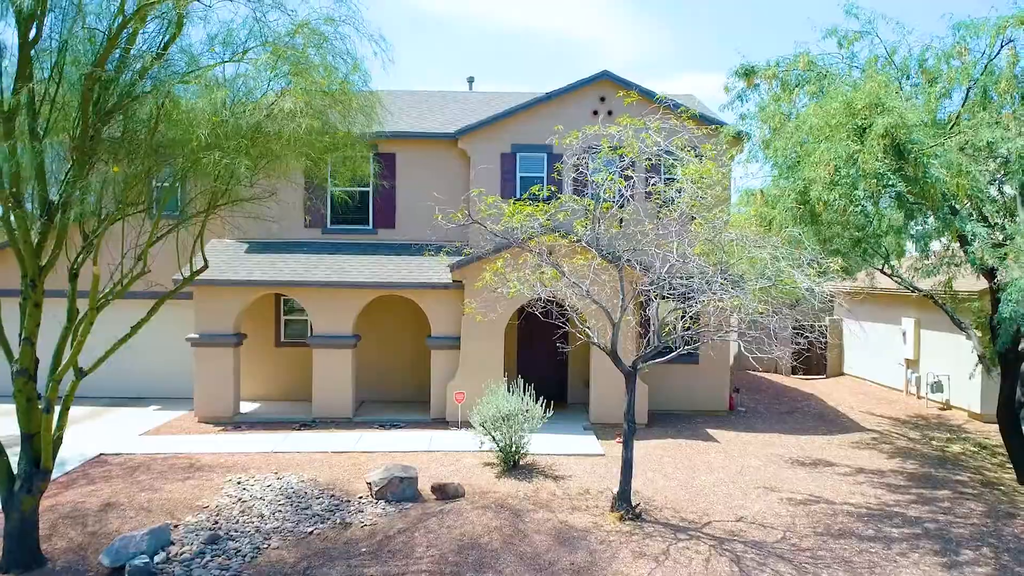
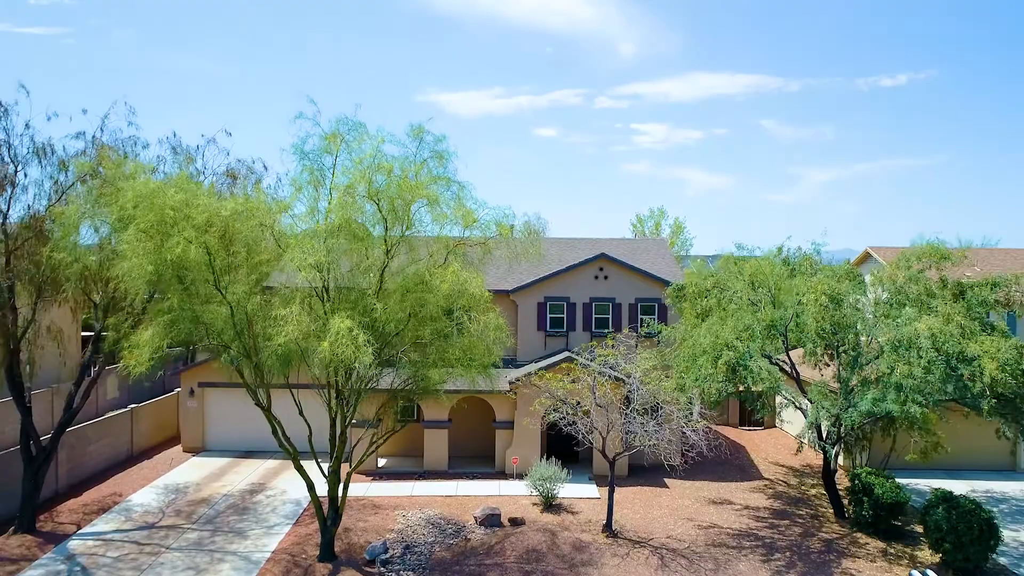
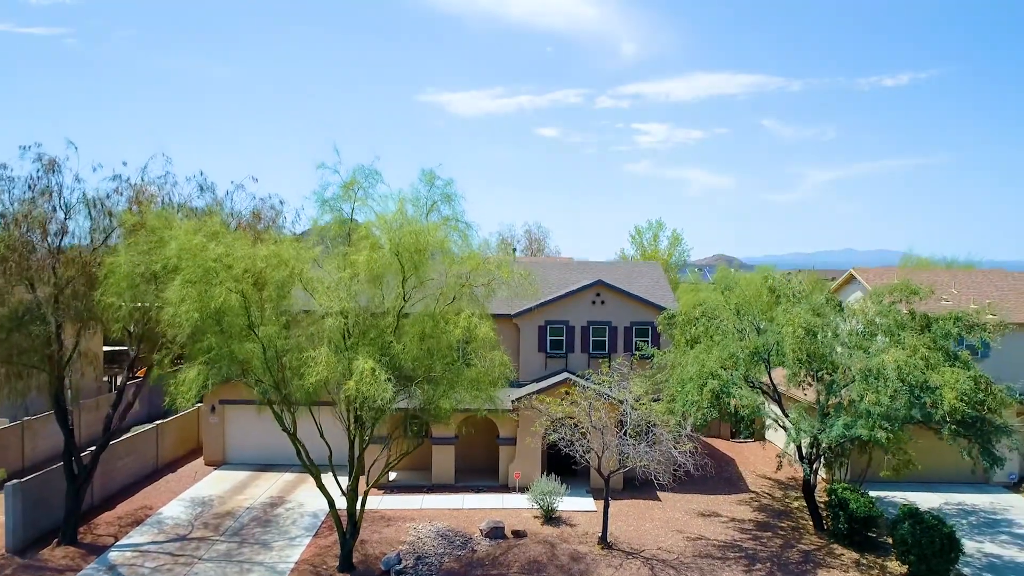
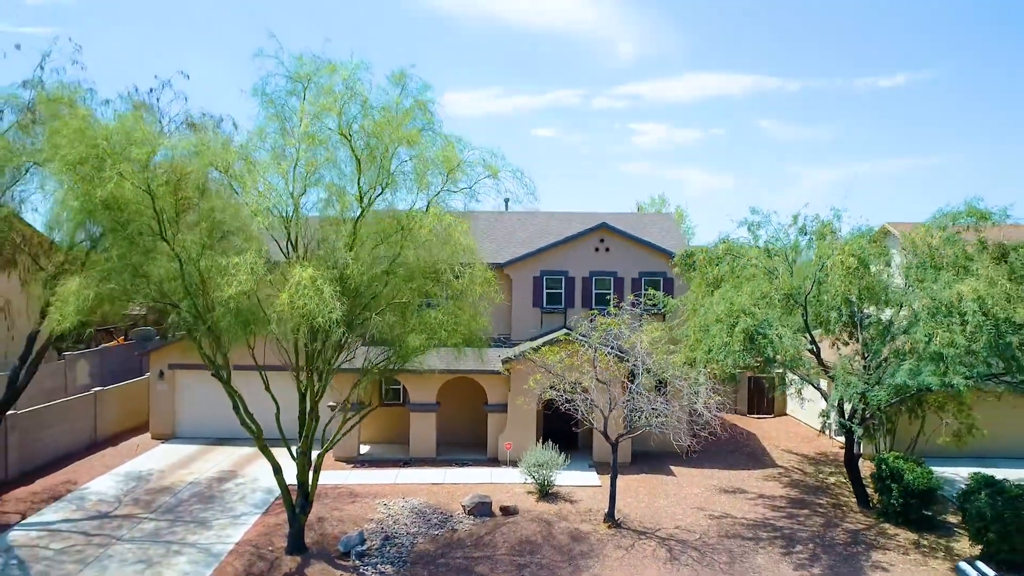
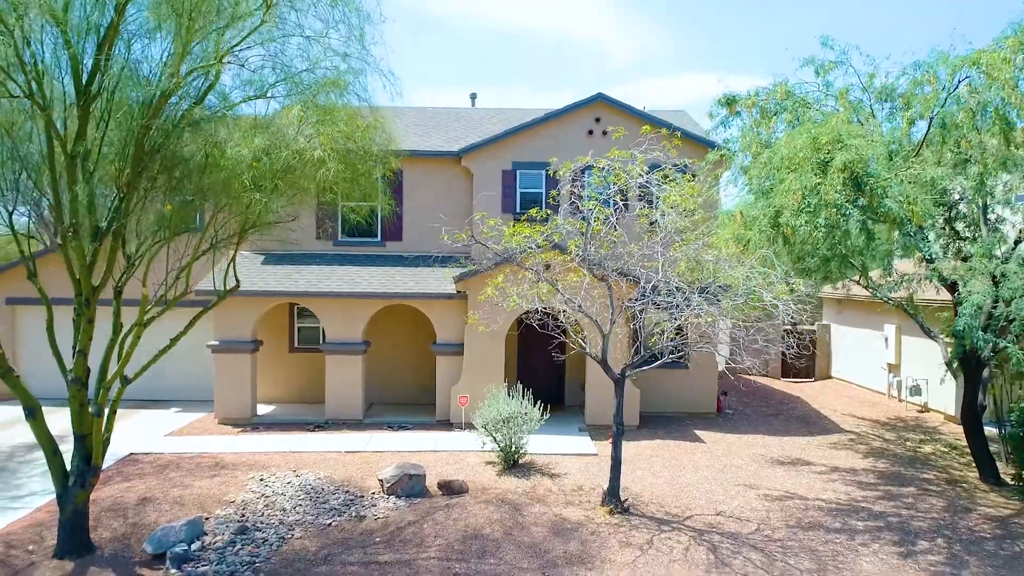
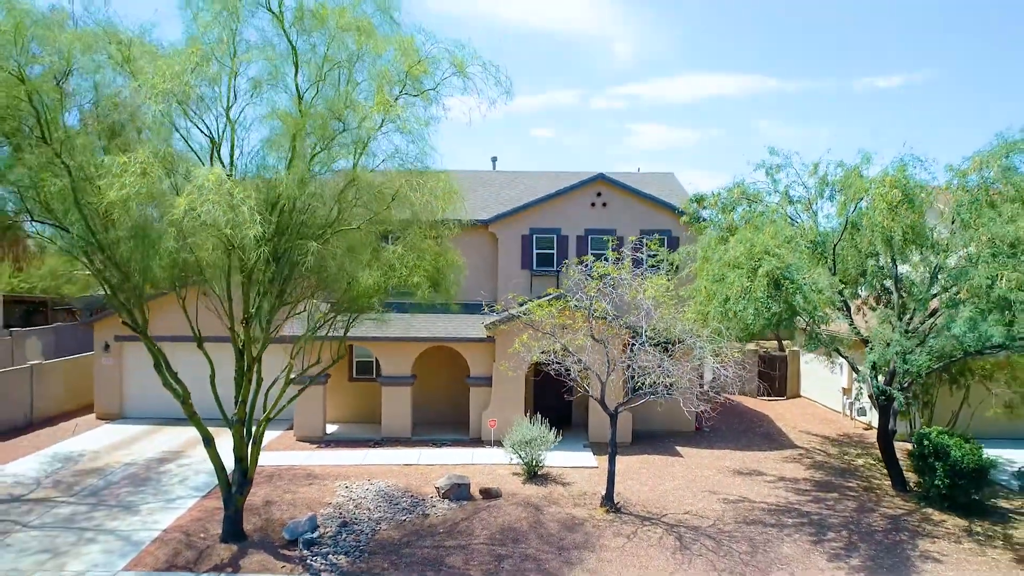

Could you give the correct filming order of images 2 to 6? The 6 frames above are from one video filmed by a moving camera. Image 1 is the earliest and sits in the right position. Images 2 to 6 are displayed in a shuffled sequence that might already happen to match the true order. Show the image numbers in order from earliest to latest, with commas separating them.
5, 6, 4, 2, 3
